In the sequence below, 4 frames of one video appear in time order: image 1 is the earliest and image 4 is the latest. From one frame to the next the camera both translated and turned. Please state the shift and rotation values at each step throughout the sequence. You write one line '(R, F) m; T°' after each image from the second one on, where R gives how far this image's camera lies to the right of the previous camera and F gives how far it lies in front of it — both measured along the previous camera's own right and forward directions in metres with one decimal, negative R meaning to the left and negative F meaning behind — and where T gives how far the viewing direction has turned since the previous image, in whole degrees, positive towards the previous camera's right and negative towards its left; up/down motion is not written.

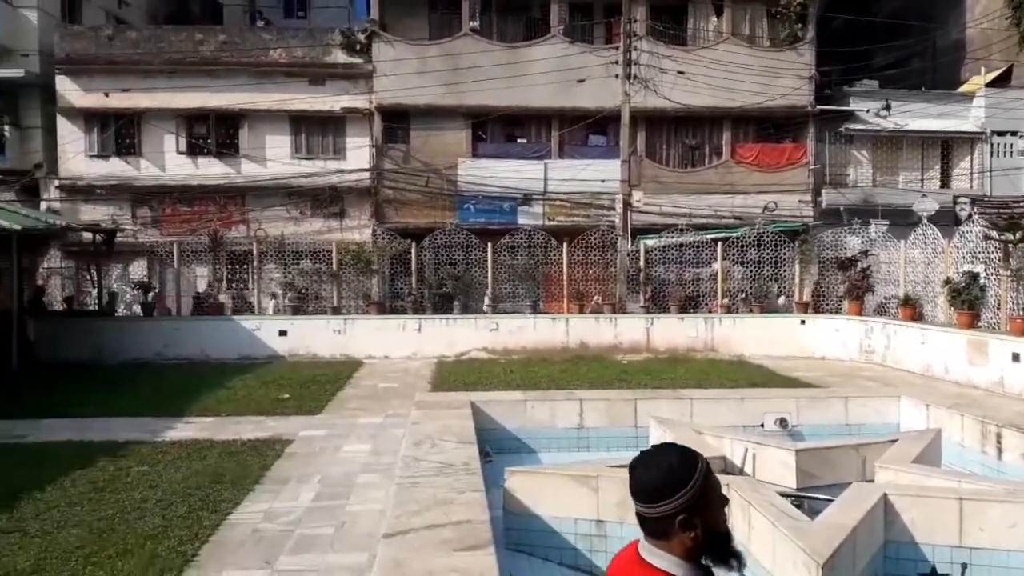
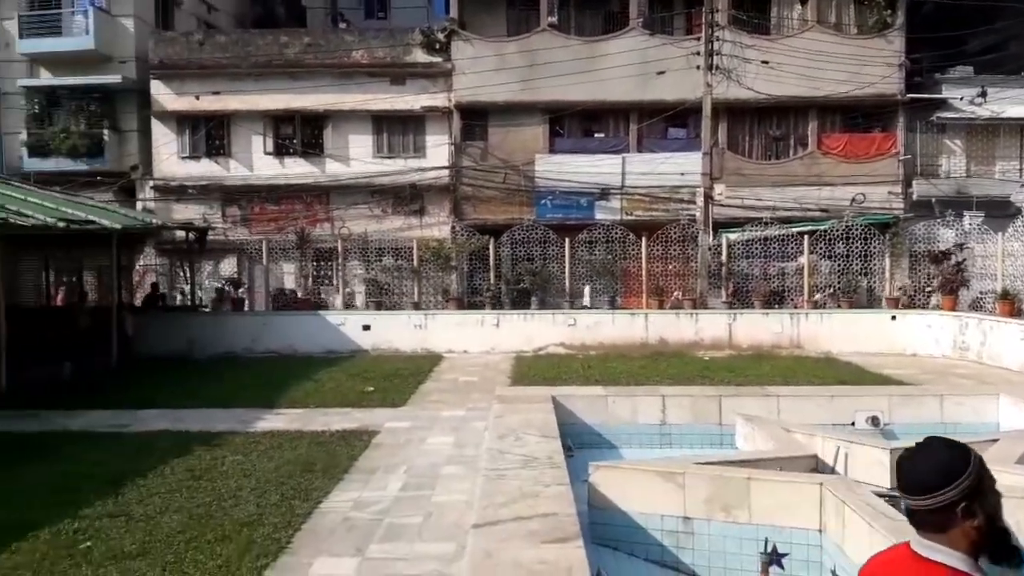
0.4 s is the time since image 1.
(-0.4, 0.0) m; -5°
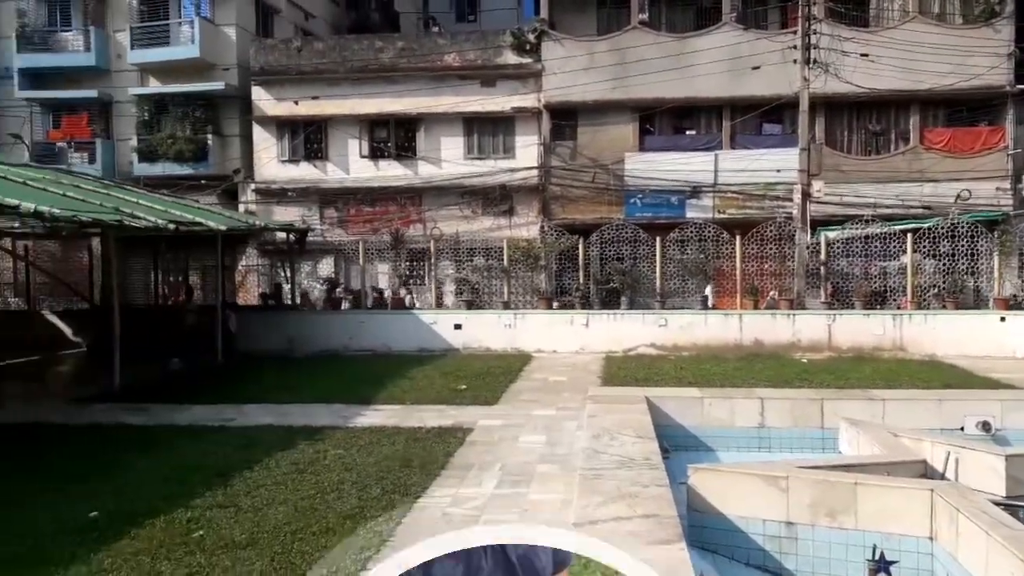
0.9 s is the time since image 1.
(-0.7, 0.0) m; -5°
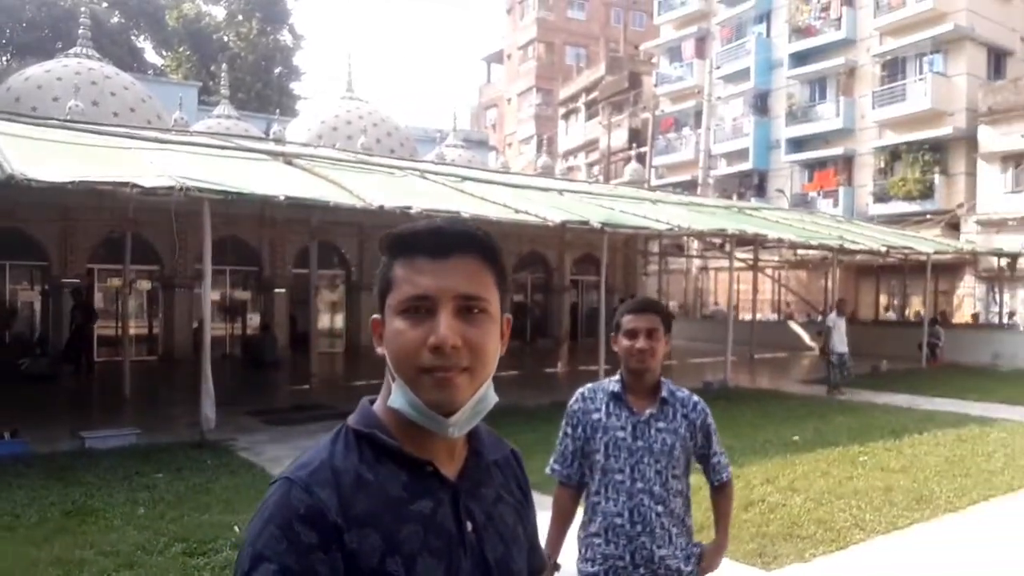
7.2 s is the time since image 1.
(-1.3, +0.6) m; +57°
